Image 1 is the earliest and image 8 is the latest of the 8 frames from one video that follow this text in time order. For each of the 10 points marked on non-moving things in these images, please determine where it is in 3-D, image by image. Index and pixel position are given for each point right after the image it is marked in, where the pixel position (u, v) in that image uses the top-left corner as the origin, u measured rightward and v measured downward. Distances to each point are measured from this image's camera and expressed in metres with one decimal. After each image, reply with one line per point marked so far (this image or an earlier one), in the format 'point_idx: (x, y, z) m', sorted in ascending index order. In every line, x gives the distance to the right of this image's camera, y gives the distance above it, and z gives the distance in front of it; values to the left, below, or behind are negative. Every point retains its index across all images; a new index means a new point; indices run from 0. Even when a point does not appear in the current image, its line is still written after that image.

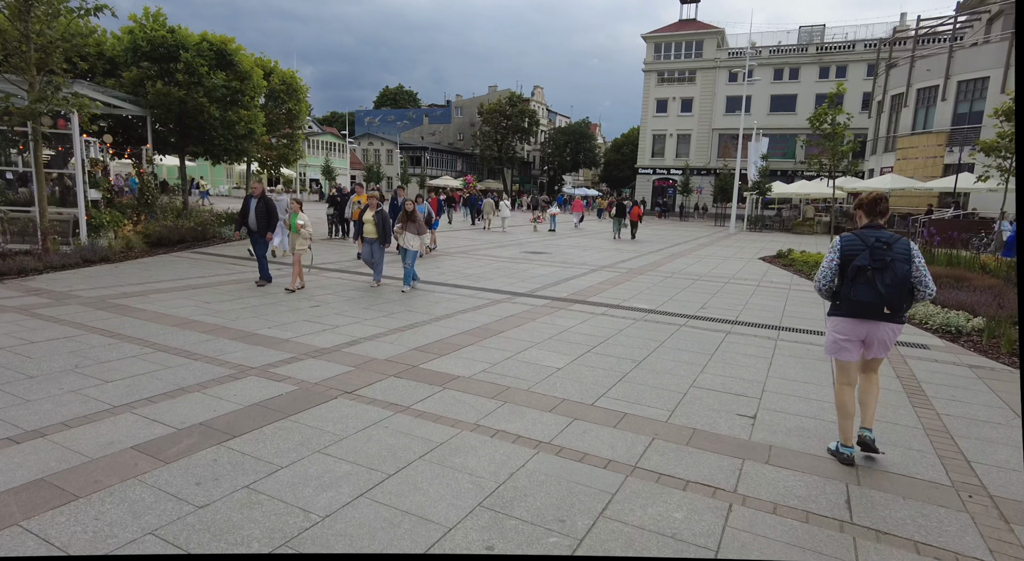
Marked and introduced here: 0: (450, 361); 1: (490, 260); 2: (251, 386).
0: (-0.6, -0.7, +5.9) m
1: (-0.4, +0.4, +13.1) m
2: (-2.1, -0.9, +5.2) m
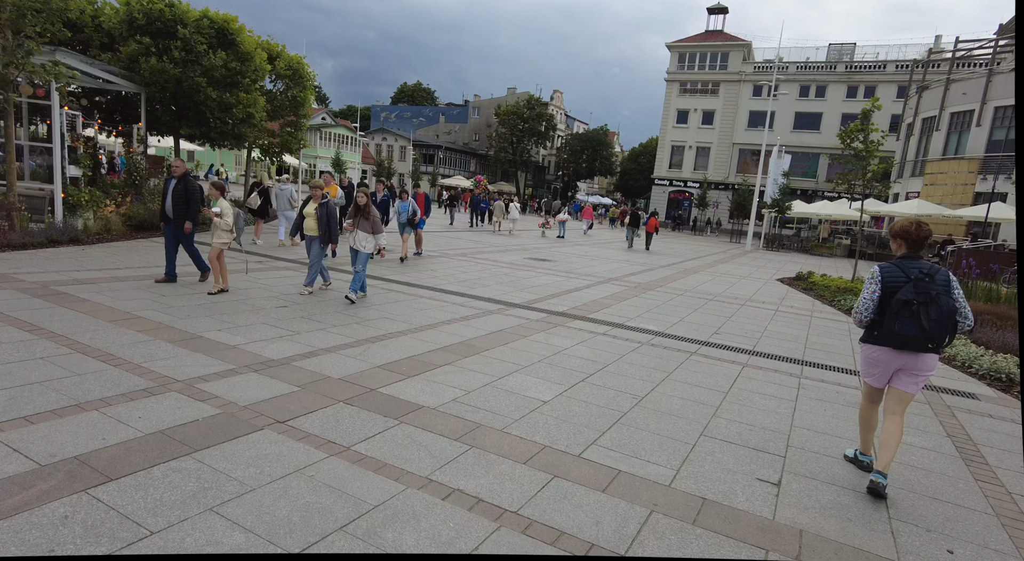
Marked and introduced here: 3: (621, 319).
0: (-0.7, -0.8, +5.0) m
1: (-0.4, +0.3, +12.2) m
2: (-2.3, -0.8, +4.3) m
3: (+1.3, -0.5, +7.7) m
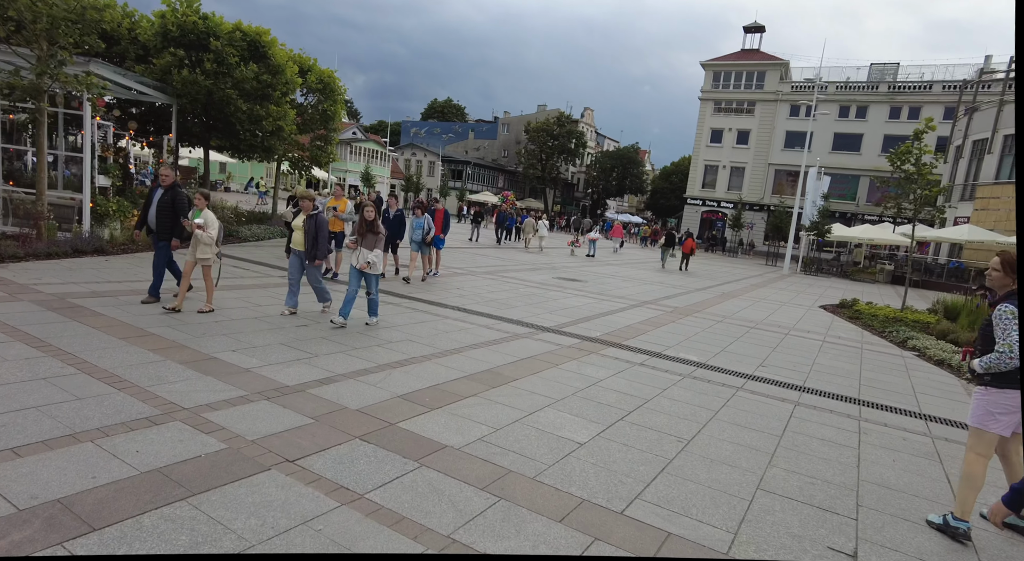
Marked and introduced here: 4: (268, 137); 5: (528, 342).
0: (-0.5, -1.0, +4.5) m
1: (+0.1, -0.1, +11.8) m
2: (-2.1, -1.0, +3.9) m
3: (+1.7, -0.8, +7.2) m
4: (-6.4, +3.7, +16.7) m
5: (+0.2, -0.7, +7.0) m
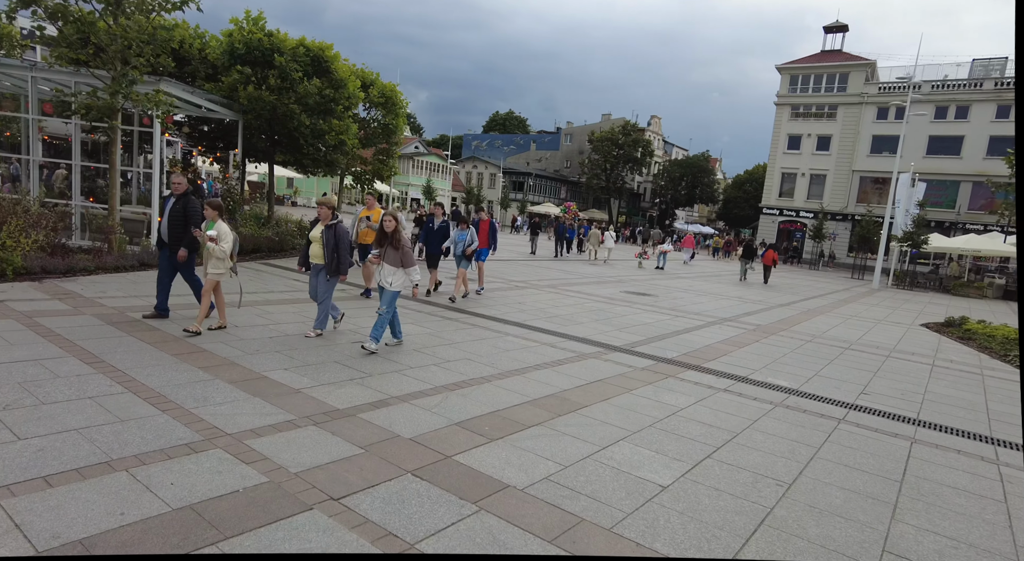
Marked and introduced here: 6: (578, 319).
0: (-0.1, -1.1, +4.1) m
1: (+1.2, -0.3, +11.2) m
2: (-1.7, -1.0, +3.6) m
3: (+2.3, -0.9, +6.6) m
4: (-4.7, +3.4, +16.8) m
5: (+0.9, -0.9, +6.5) m
6: (+0.9, -0.6, +9.2) m
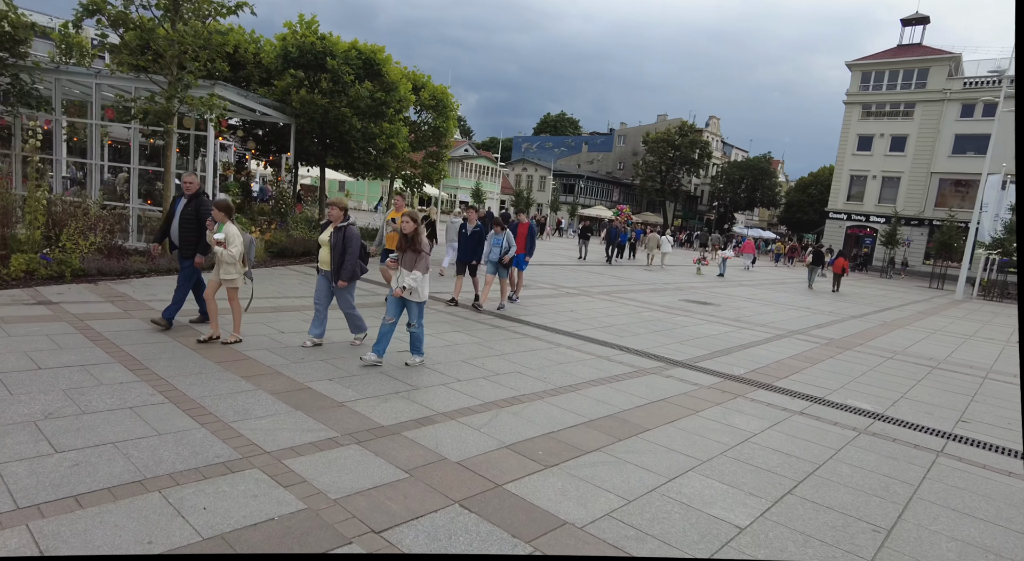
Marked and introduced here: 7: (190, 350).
0: (+0.3, -1.1, +3.7) m
1: (+2.1, -0.4, +10.8) m
2: (-1.4, -1.1, +3.3) m
3: (+2.9, -1.0, +6.0) m
4: (-3.4, +3.3, +16.8) m
5: (+1.4, -1.0, +6.1) m
6: (+1.6, -0.7, +8.7) m
7: (-2.9, -0.6, +5.7) m
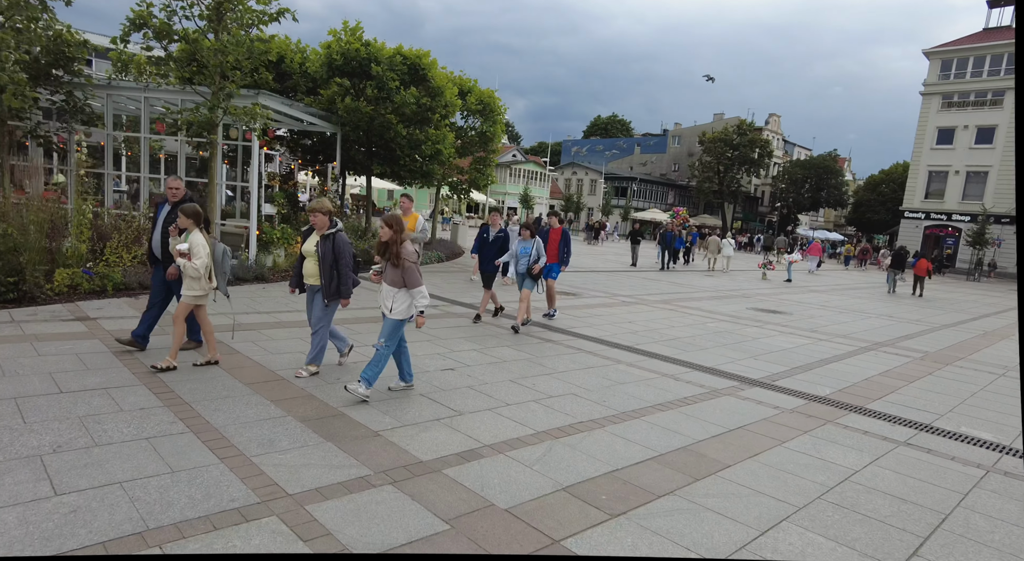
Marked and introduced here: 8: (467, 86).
0: (+0.5, -1.2, +3.1) m
1: (+2.9, -0.6, +10.0) m
2: (-1.1, -1.2, +2.8) m
3: (+3.3, -1.1, +5.2) m
4: (-2.2, +3.0, +16.4) m
5: (+1.8, -1.0, +5.4) m
6: (+2.3, -0.8, +8.0) m
7: (-2.4, -0.7, +5.4) m
8: (-1.4, +5.7, +19.0) m
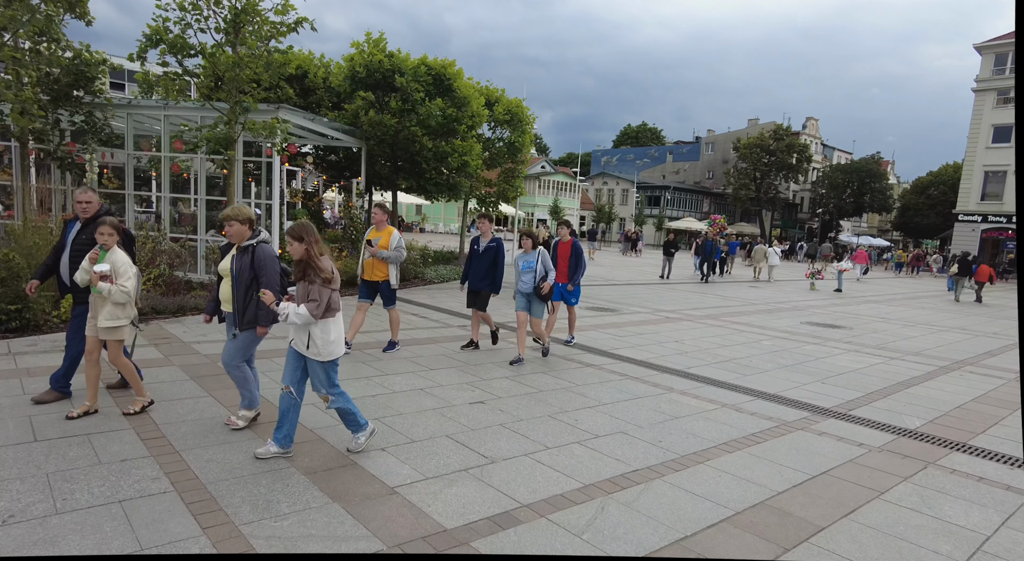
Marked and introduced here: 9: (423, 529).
0: (+0.7, -1.3, +2.3) m
1: (+3.4, -0.8, +9.1) m
2: (-1.0, -1.3, +2.2) m
3: (+3.6, -1.2, +4.3) m
4: (-1.4, +2.6, +15.9) m
5: (+2.1, -1.2, +4.5) m
6: (+2.7, -0.9, +7.2) m
7: (-2.2, -0.9, +4.8) m
8: (-0.6, +5.3, +18.4) m
9: (-0.4, -1.2, +3.1) m
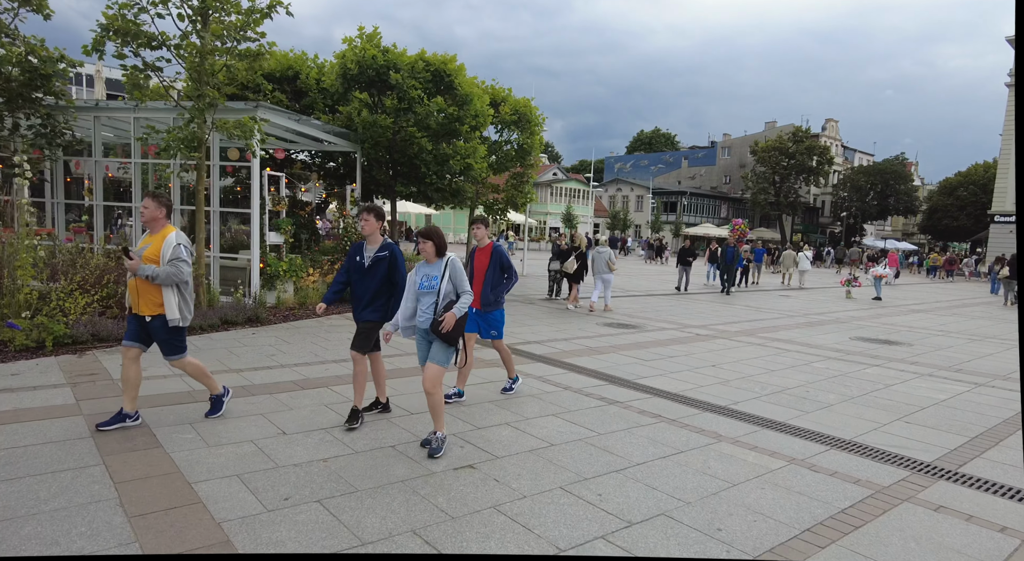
0: (+0.7, -1.4, +0.9) m
1: (+3.5, -0.9, +7.7) m
2: (-1.0, -1.4, +0.8) m
3: (+3.6, -1.2, +2.9) m
4: (-1.3, +2.3, +14.6) m
5: (+2.1, -1.2, +3.1) m
6: (+2.7, -1.1, +5.7) m
7: (-2.2, -1.1, +3.4) m
8: (-0.4, +4.9, +17.2) m
9: (-0.5, -1.3, +1.8) m
